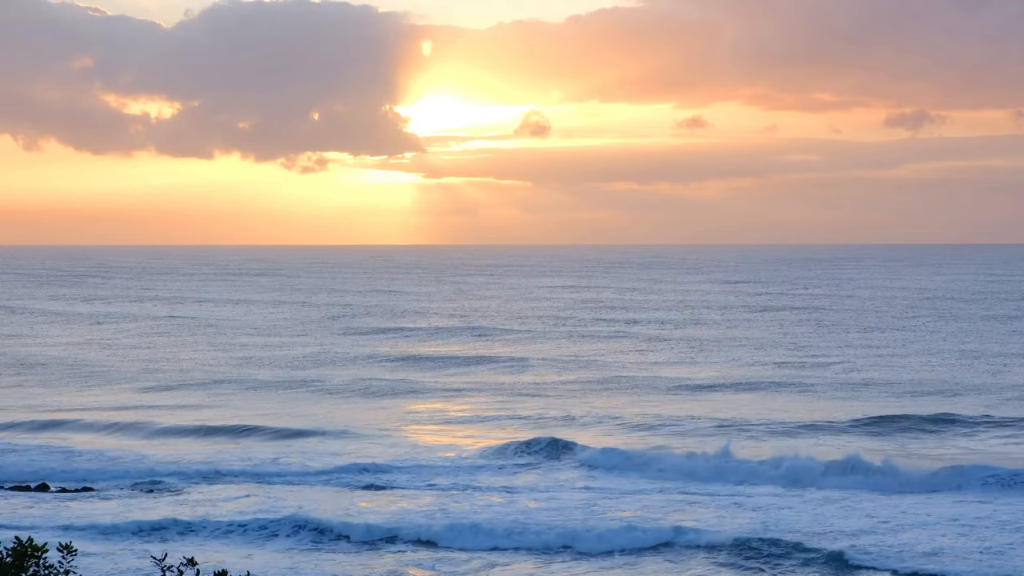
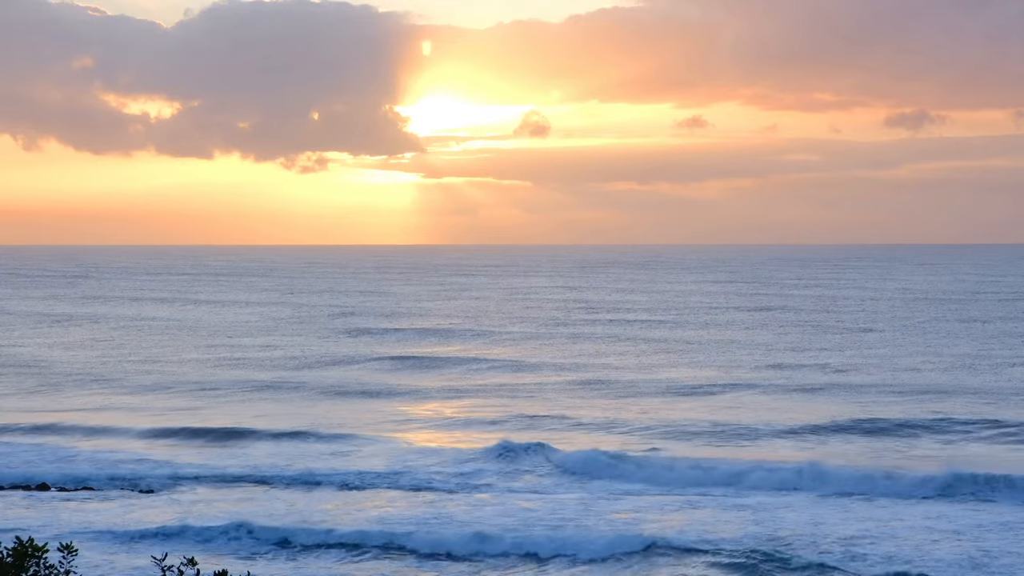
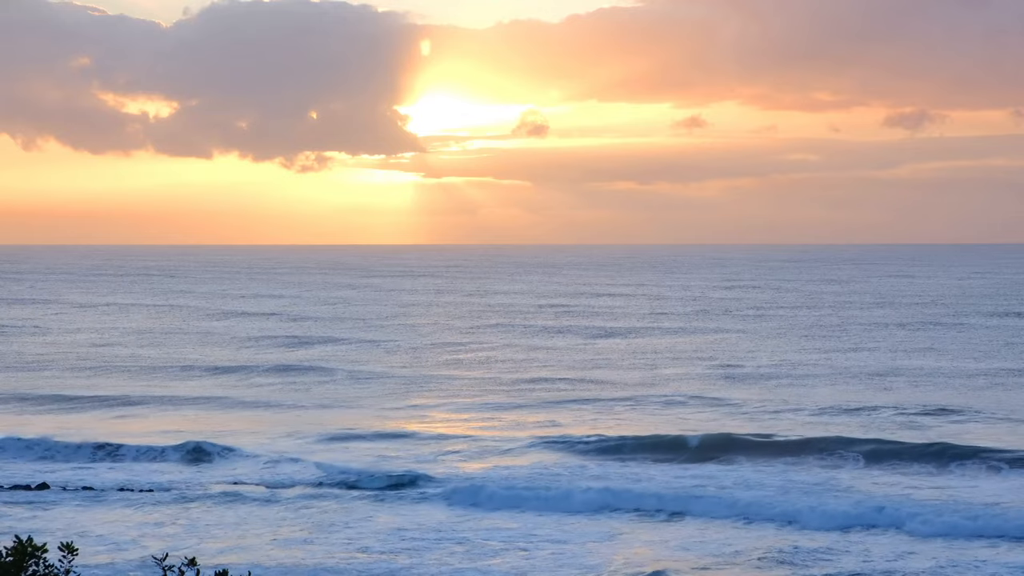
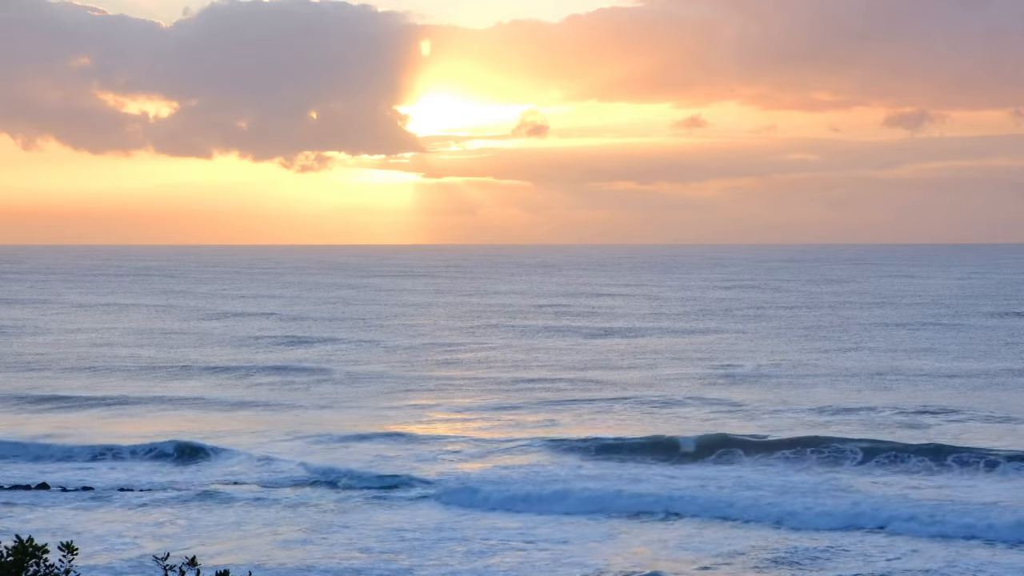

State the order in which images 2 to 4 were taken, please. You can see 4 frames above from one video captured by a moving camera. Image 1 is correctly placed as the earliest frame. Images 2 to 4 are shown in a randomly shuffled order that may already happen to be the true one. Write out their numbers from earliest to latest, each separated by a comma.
2, 3, 4
